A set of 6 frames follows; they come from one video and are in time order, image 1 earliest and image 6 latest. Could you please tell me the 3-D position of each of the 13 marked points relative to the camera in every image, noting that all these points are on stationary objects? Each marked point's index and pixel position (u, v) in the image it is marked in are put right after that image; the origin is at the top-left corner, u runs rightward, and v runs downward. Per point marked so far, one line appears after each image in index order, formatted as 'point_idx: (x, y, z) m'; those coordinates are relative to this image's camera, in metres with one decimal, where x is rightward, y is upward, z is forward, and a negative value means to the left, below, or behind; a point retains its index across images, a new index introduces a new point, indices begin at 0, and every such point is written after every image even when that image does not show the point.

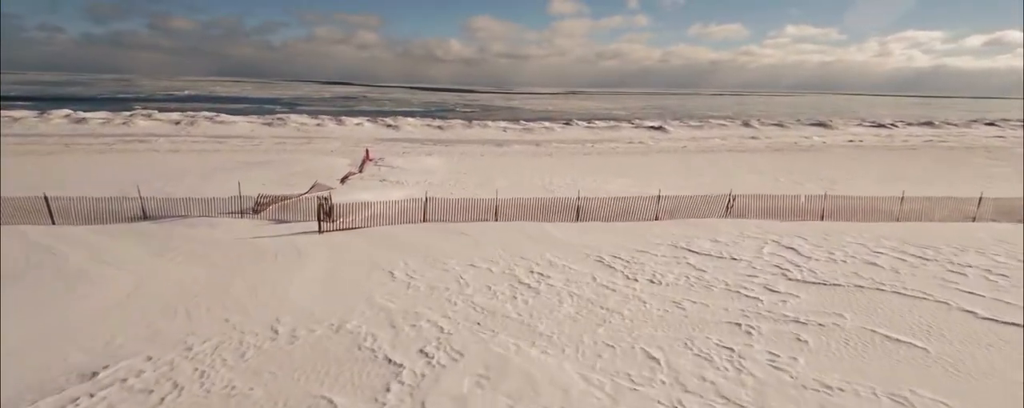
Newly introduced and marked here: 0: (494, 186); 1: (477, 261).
0: (-0.6, +0.7, +14.6) m
1: (-0.6, -1.0, +7.9) m
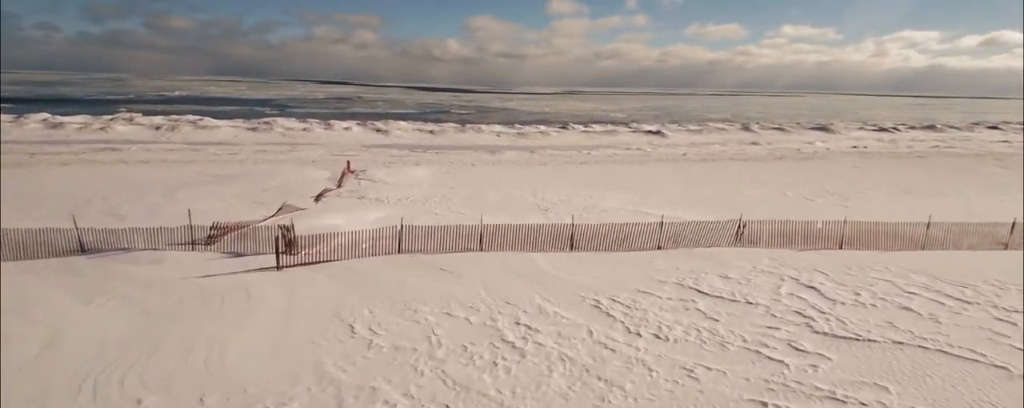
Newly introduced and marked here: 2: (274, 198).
0: (-0.9, +0.1, +13.5) m
1: (-0.8, -1.5, +6.8) m
2: (-6.5, +0.1, +12.9) m
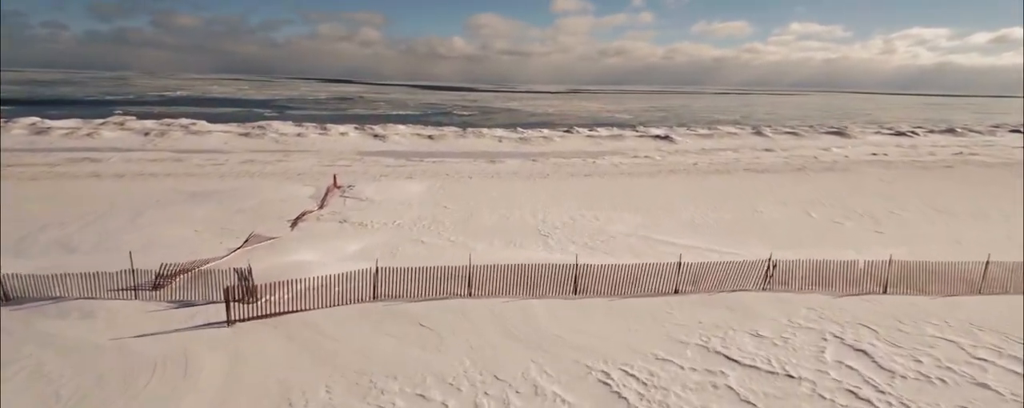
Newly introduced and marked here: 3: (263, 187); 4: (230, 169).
0: (-0.9, -0.5, +12.3) m
1: (-1.0, -2.2, +5.6) m
2: (-6.6, -0.5, +11.7) m
3: (-8.0, +0.5, +15.0) m
4: (-11.2, +1.4, +18.6) m
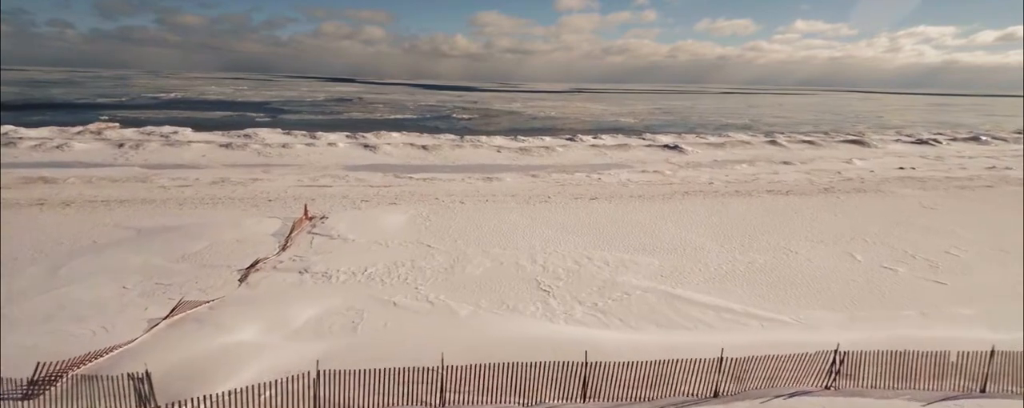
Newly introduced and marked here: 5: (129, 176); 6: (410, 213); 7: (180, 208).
0: (-1.1, -1.5, +10.4) m
1: (-1.2, -3.2, +3.7) m
2: (-6.7, -1.5, +9.8) m
3: (-8.1, -0.5, +13.2) m
4: (-11.3, +0.4, +16.8) m
5: (-16.0, +1.2, +19.6) m
6: (-3.2, -0.3, +14.8) m
7: (-10.4, -0.1, +14.8) m
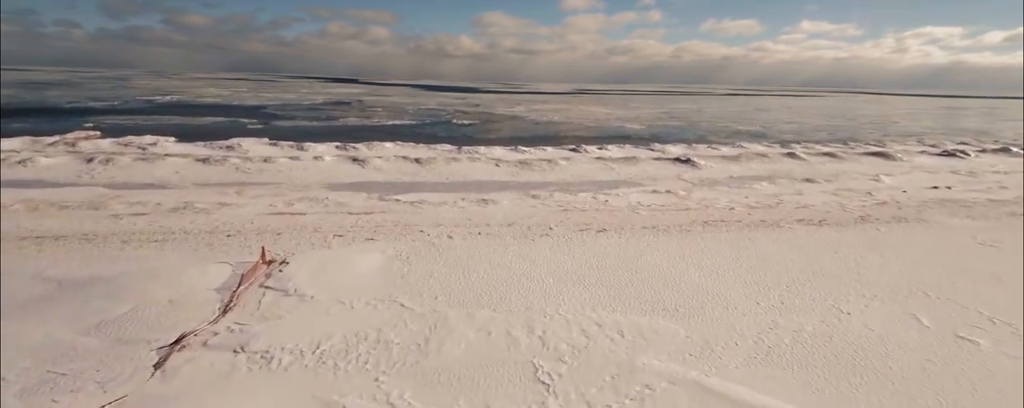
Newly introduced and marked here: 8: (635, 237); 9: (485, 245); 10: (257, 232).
0: (-1.2, -2.5, +8.3) m
1: (-1.4, -4.2, +1.6) m
2: (-6.9, -2.5, +7.8) m
3: (-8.3, -1.5, +11.2) m
4: (-11.4, -0.6, +14.8) m
5: (-16.1, +0.1, +17.6) m
6: (-3.3, -1.3, +12.8) m
7: (-10.6, -1.1, +12.8) m
8: (+3.8, -1.1, +14.7) m
9: (-0.8, -1.3, +13.7) m
10: (-7.6, -0.8, +14.0) m
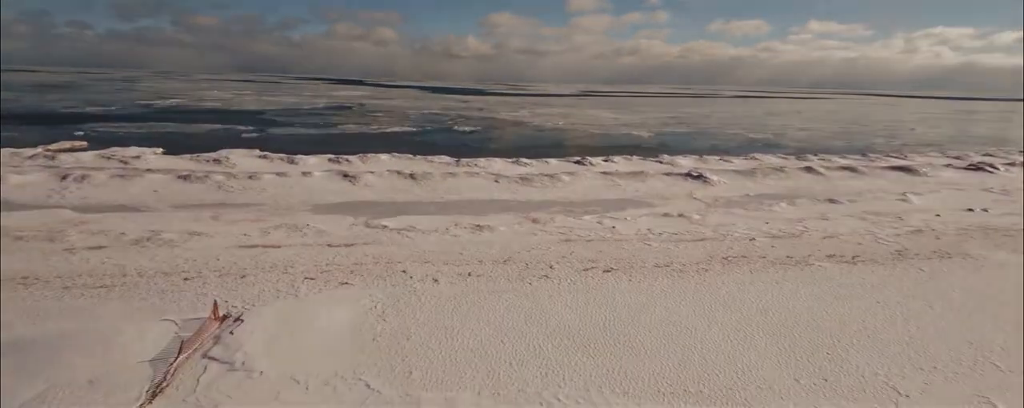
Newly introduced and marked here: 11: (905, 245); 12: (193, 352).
0: (-1.5, -3.6, +6.7) m
1: (-1.7, -5.3, 0.0) m
2: (-7.1, -3.5, +6.2) m
3: (-8.4, -2.5, +9.6) m
4: (-11.5, -1.6, +13.2) m
5: (-16.2, -0.9, +16.2) m
6: (-3.5, -2.4, +11.2) m
7: (-10.7, -2.1, +11.3) m
8: (+3.7, -2.1, +13.0) m
9: (-0.9, -2.3, +12.1) m
10: (-7.7, -1.9, +12.5) m
11: (+13.7, -1.4, +16.3) m
12: (-5.9, -2.8, +8.8) m
